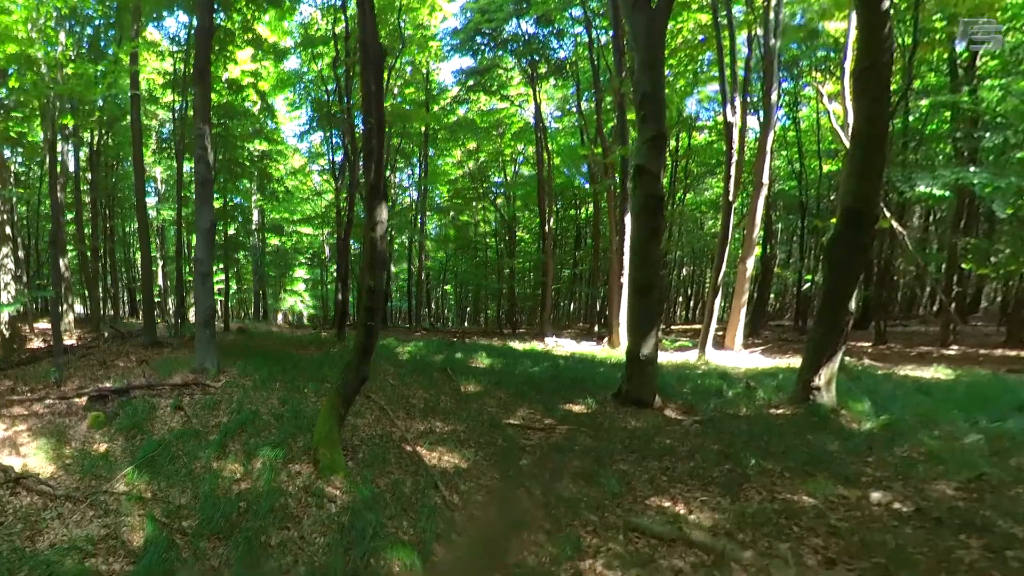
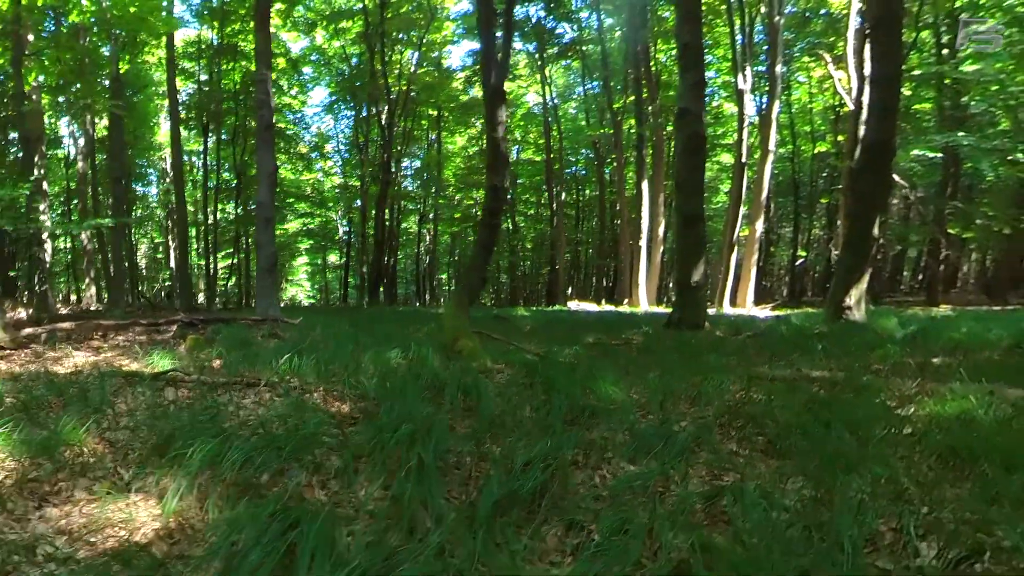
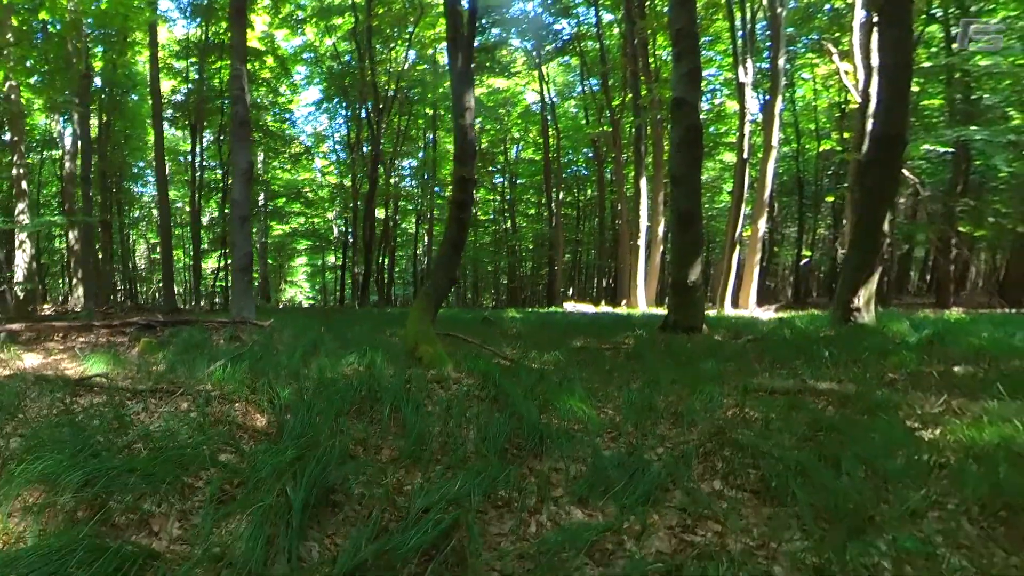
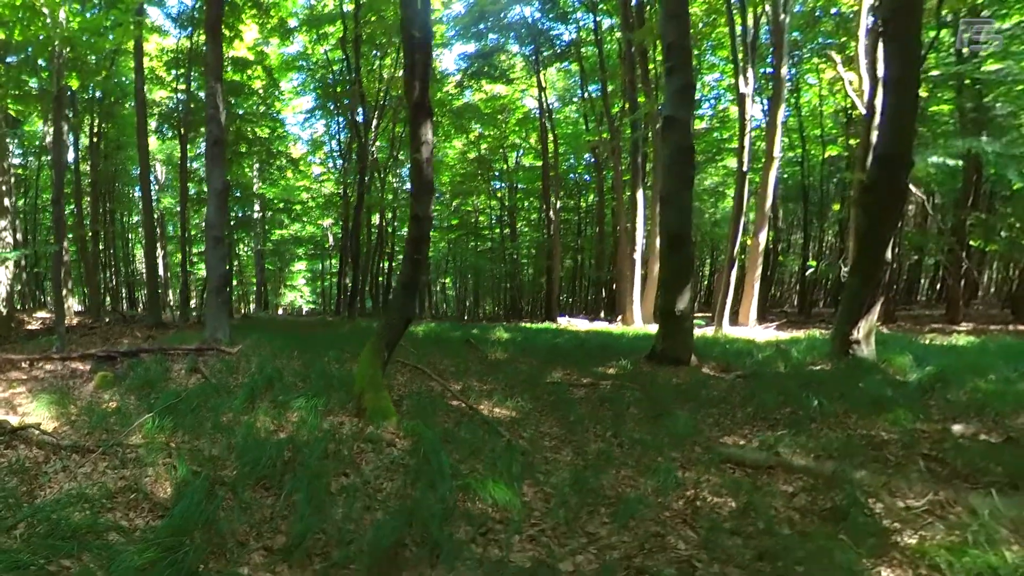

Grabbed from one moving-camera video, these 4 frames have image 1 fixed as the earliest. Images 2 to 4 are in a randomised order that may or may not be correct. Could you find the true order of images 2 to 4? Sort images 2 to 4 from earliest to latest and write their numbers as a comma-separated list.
4, 3, 2
